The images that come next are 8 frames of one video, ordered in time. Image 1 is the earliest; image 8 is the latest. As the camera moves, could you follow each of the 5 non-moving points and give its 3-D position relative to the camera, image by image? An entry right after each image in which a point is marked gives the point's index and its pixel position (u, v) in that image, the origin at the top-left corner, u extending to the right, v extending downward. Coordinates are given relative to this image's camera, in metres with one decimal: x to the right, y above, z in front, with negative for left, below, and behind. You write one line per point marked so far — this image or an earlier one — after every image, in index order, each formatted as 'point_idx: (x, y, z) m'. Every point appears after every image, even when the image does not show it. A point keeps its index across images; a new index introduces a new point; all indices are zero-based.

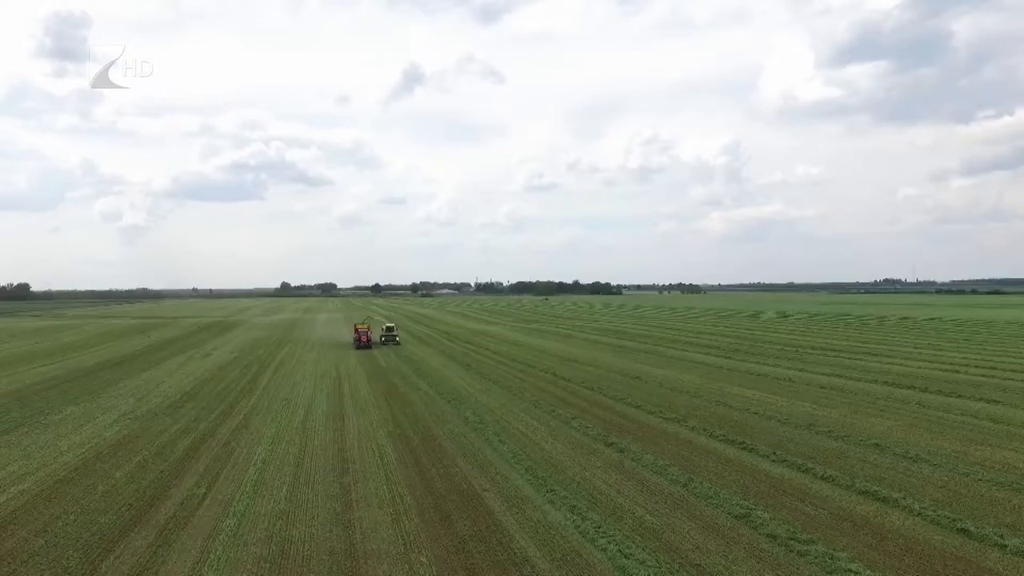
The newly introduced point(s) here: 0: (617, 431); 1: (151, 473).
0: (+2.5, -3.4, +15.6) m
1: (-6.8, -3.5, +12.2) m
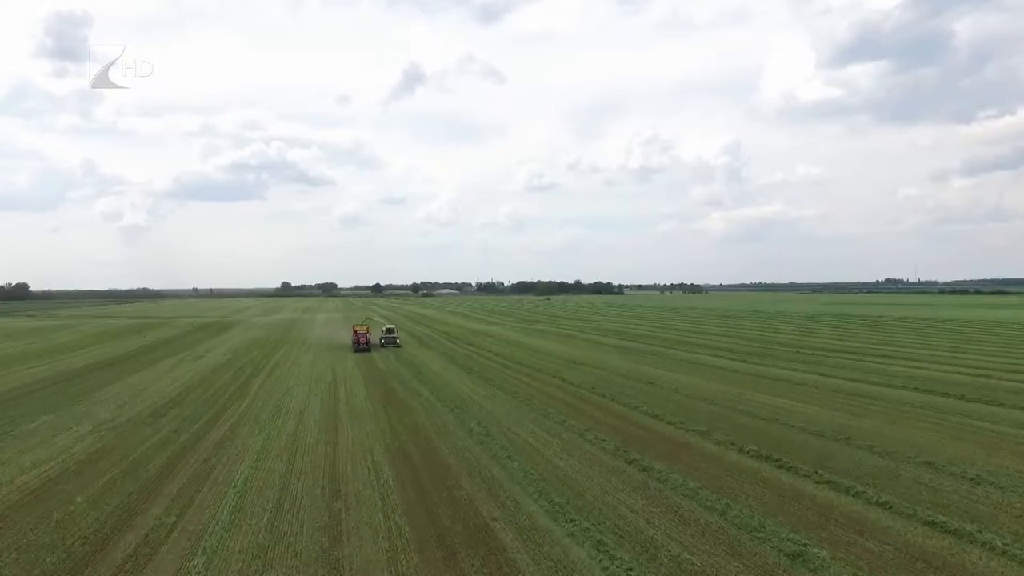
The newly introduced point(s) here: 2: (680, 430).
0: (+2.7, -3.4, +14.2) m
1: (-6.6, -3.5, +10.8) m
2: (+4.1, -3.4, +15.7) m
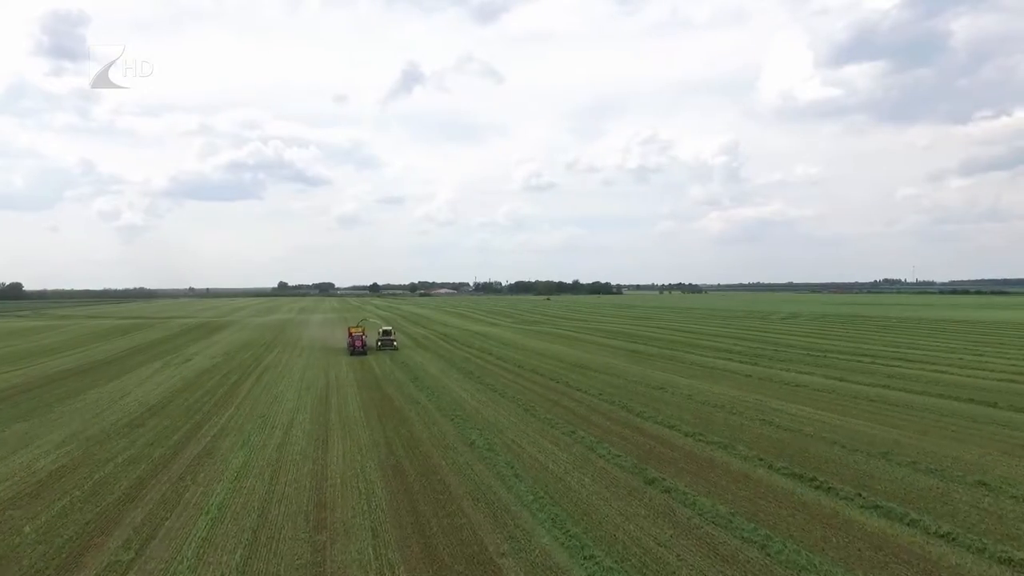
0: (+2.8, -3.4, +13.0) m
1: (-6.4, -3.5, +9.5) m
2: (+4.2, -3.4, +14.4) m
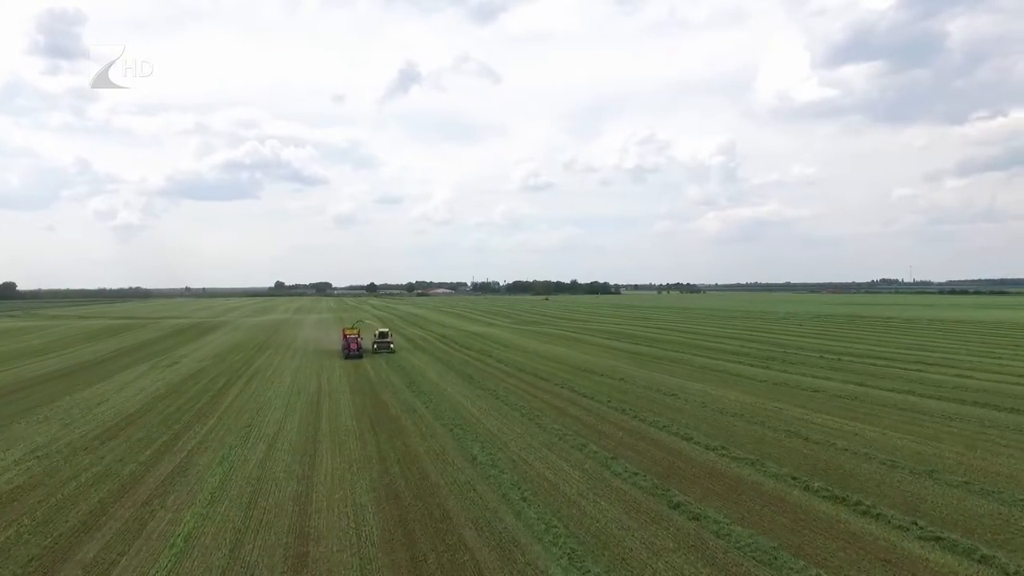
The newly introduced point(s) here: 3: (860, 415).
0: (+3.0, -3.4, +11.7) m
1: (-6.3, -3.5, +8.2) m
2: (+4.3, -3.4, +13.2) m
3: (+9.4, -3.4, +17.7) m
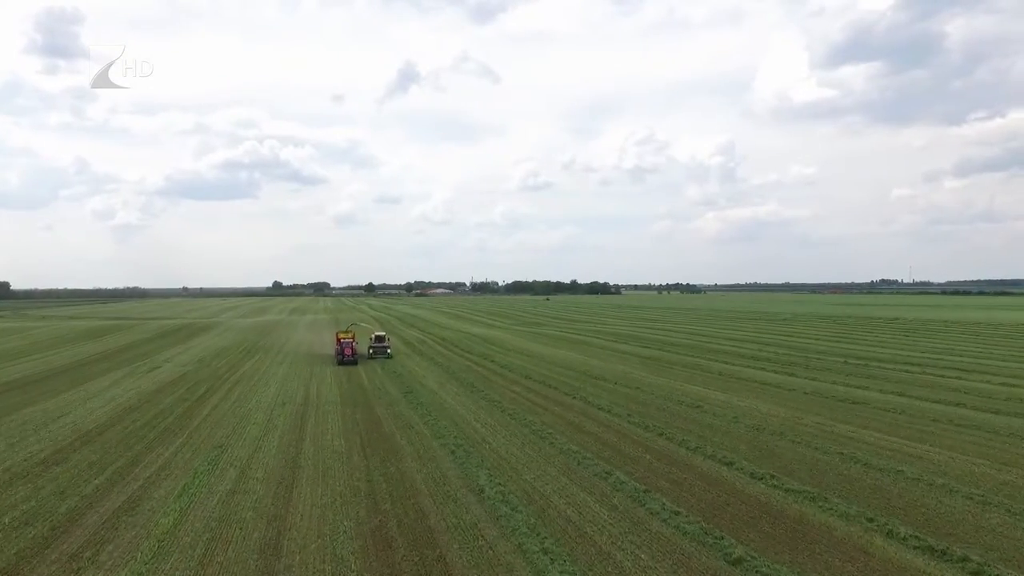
0: (+3.2, -3.5, +9.6) m
1: (-6.1, -3.5, +6.1) m
2: (+4.5, -3.5, +11.1) m
3: (+9.7, -3.5, +15.6) m
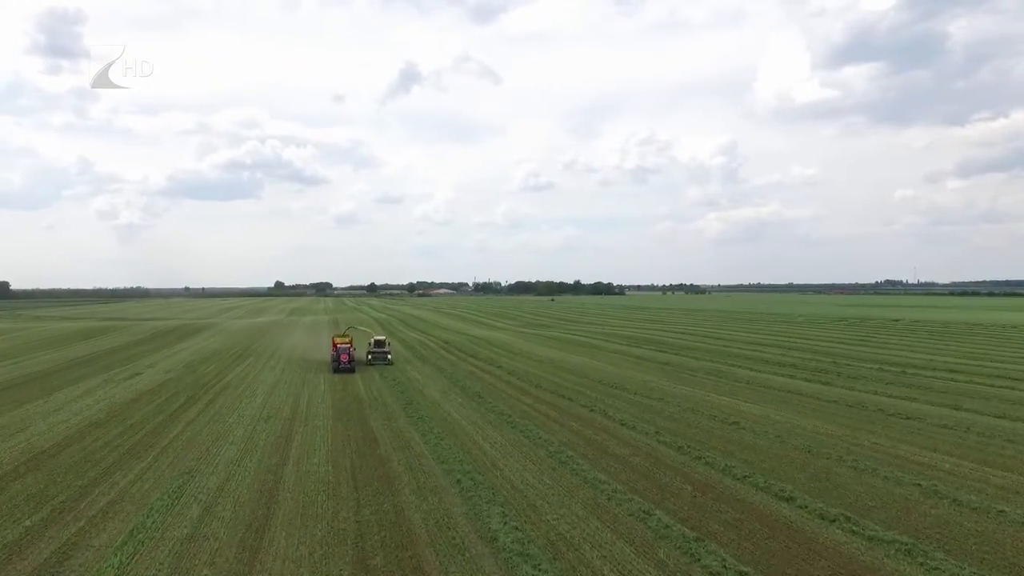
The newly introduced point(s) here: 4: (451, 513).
0: (+3.5, -3.5, +7.5) m
1: (-5.8, -3.5, +4.0) m
2: (+4.8, -3.5, +9.0) m
3: (+10.0, -3.5, +13.5) m
4: (-1.0, -3.5, +10.2) m
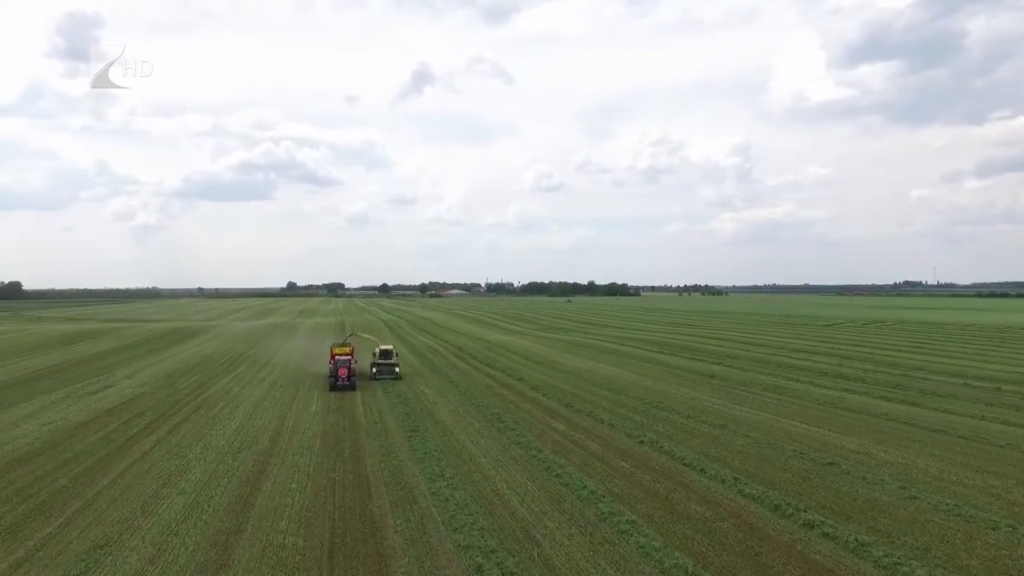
0: (+4.0, -3.5, +3.7) m
1: (-5.4, -3.5, +0.4) m
2: (+5.3, -3.5, +5.2) m
3: (+10.6, -3.5, +9.6) m
4: (-0.4, -3.5, +6.5) m
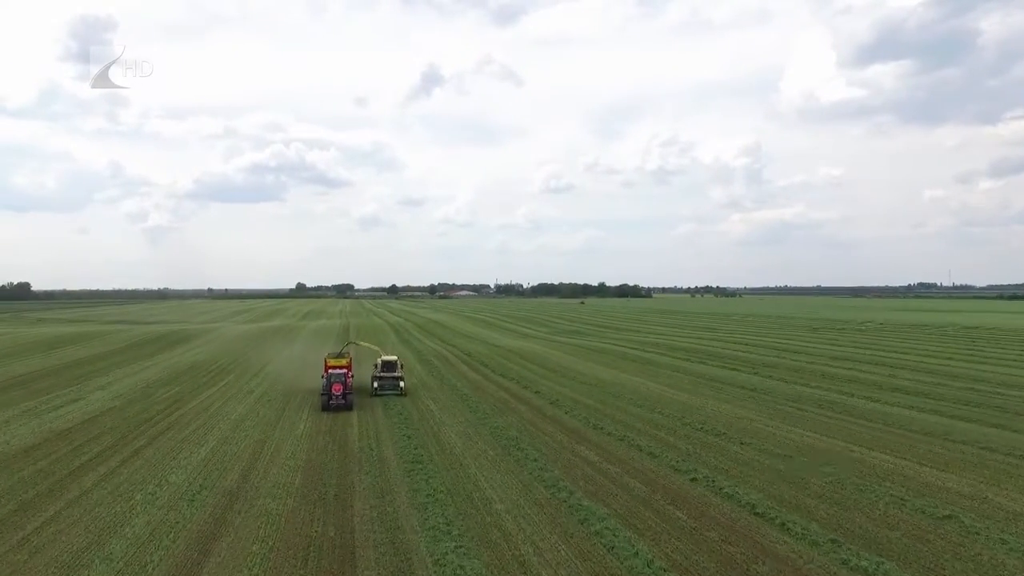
0: (+4.3, -3.5, +0.8) m
1: (-5.1, -3.5, -2.4) m
2: (+5.6, -3.5, +2.3) m
3: (+10.9, -3.6, +6.6) m
4: (-0.1, -3.6, +3.7) m
